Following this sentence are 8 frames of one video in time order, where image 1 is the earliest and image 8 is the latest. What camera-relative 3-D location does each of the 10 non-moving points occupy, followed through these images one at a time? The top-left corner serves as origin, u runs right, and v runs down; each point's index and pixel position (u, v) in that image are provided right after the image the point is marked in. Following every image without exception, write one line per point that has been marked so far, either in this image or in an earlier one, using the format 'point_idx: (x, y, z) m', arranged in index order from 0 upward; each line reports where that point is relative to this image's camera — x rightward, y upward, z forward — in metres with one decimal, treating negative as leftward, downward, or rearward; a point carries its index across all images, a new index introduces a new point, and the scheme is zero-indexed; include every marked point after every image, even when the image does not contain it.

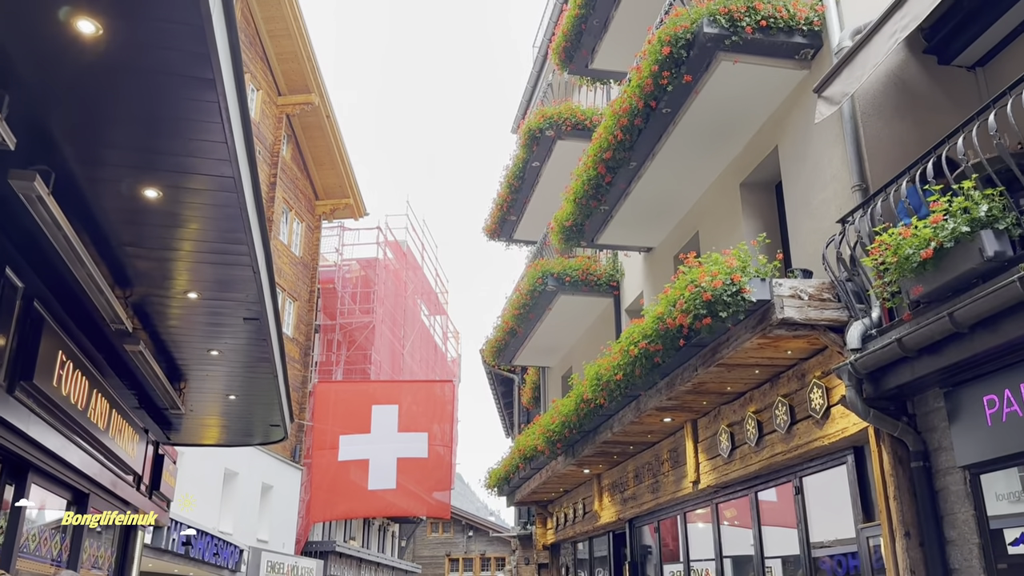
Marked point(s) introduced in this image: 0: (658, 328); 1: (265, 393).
0: (+1.3, -0.4, +7.3) m
1: (-2.0, -0.8, +6.6) m
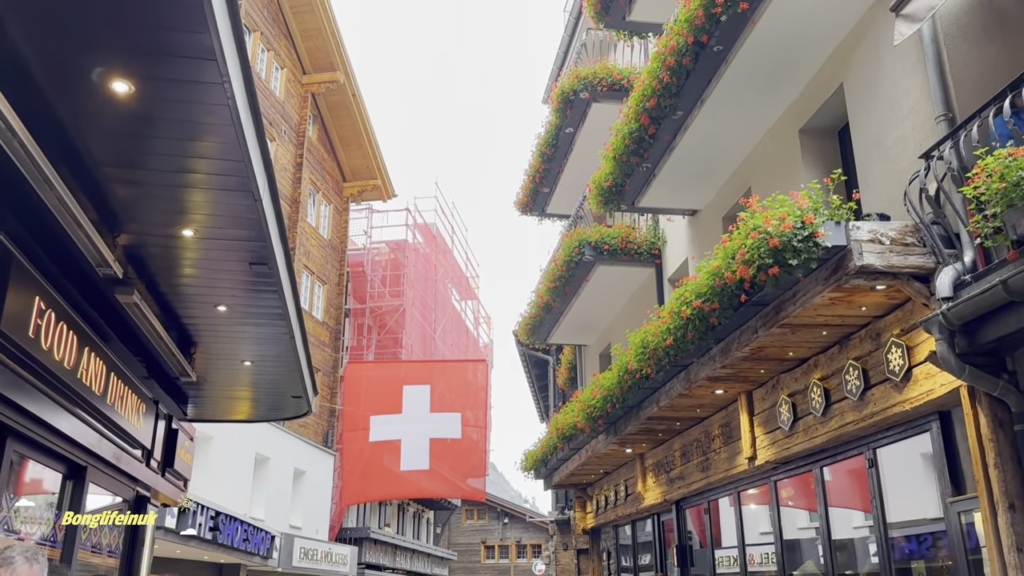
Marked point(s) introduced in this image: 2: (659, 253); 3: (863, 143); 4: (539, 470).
0: (+1.7, 0.0, +6.6) m
1: (-1.7, -0.5, +6.0) m
2: (+2.2, +0.5, +11.9) m
3: (+3.0, +1.3, +7.0) m
4: (+0.5, -3.4, +14.6) m
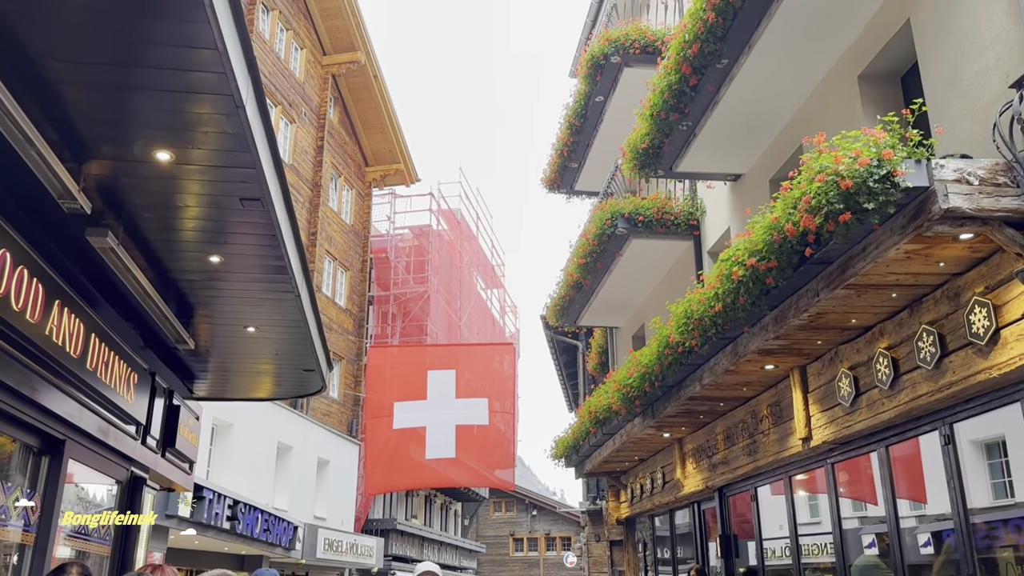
0: (+1.9, +0.3, +5.8) m
1: (-1.5, -0.2, +5.4) m
2: (+2.6, +0.9, +11.1) m
3: (+3.3, +1.6, +6.2) m
4: (+1.0, -3.0, +14.0) m
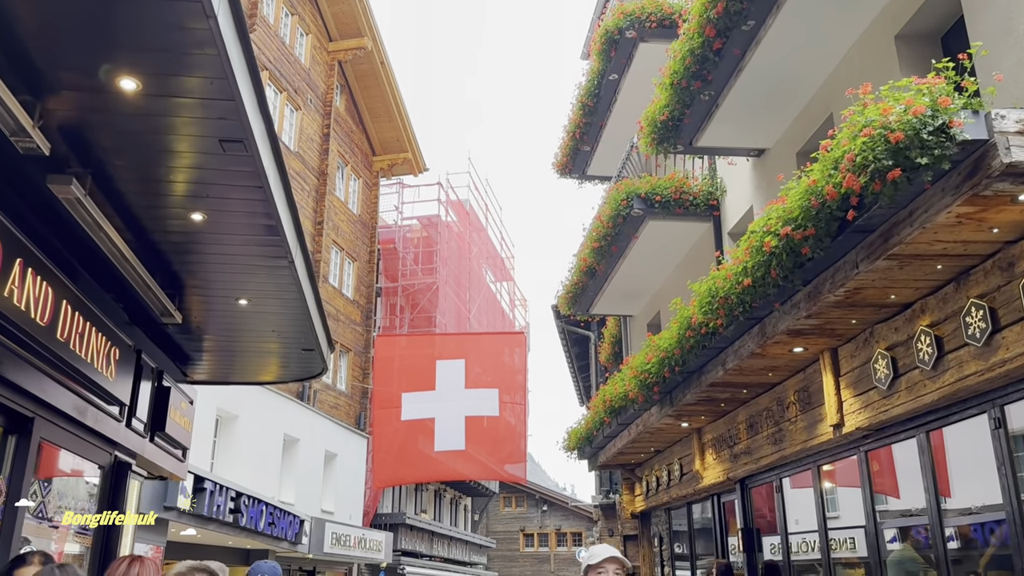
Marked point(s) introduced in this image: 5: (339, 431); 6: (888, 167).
0: (+2.0, +0.6, +5.4) m
1: (-1.4, 0.0, +5.0) m
2: (+2.7, +1.1, +10.6) m
3: (+3.4, +1.8, +5.7) m
4: (+1.2, -2.7, +13.5) m
5: (-4.3, -3.5, +19.6) m
6: (+2.2, +0.7, +4.6) m
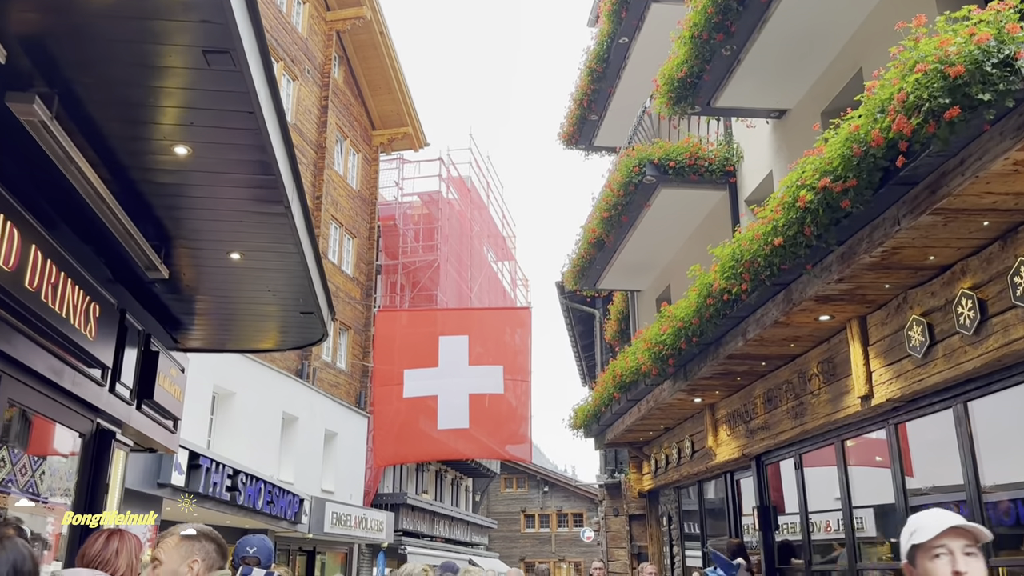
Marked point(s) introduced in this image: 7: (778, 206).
0: (+2.1, +0.8, +4.9) m
1: (-1.3, +0.3, +4.6) m
2: (+2.8, +1.5, +10.2) m
3: (+3.5, +2.1, +5.3) m
4: (+1.3, -2.3, +13.2) m
5: (-4.2, -2.9, +19.3) m
6: (+2.3, +1.0, +4.2) m
7: (+2.0, +0.6, +5.9) m
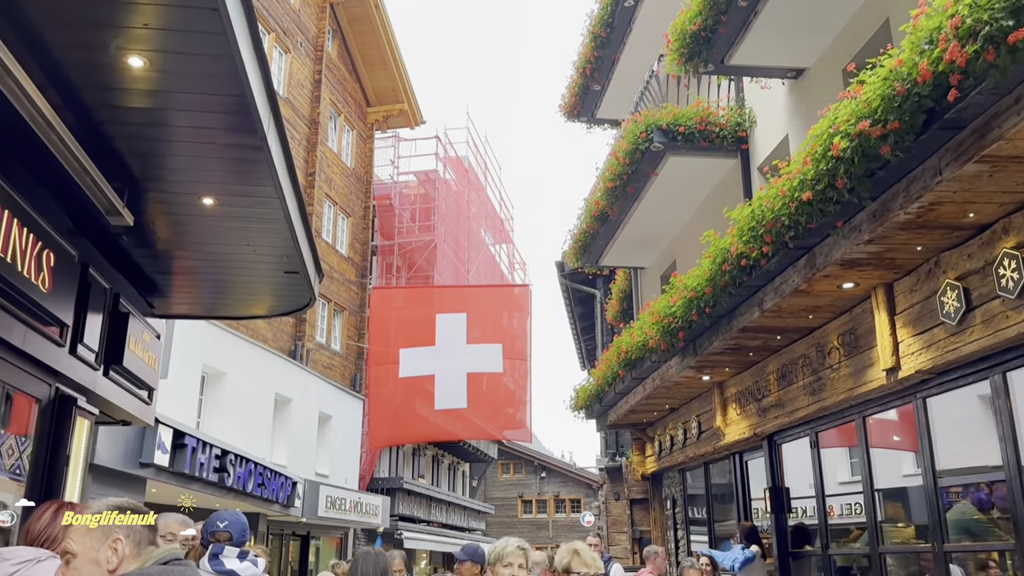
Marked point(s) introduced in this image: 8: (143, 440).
0: (+2.1, +1.1, +4.5) m
1: (-1.3, +0.5, +4.1) m
2: (+2.8, +1.8, +9.7) m
3: (+3.5, +2.4, +4.8) m
4: (+1.3, -1.9, +12.7) m
5: (-4.2, -2.4, +18.8) m
6: (+2.3, +1.2, +3.7) m
7: (+2.0, +0.9, +5.4) m
8: (-4.2, -1.7, +9.0) m
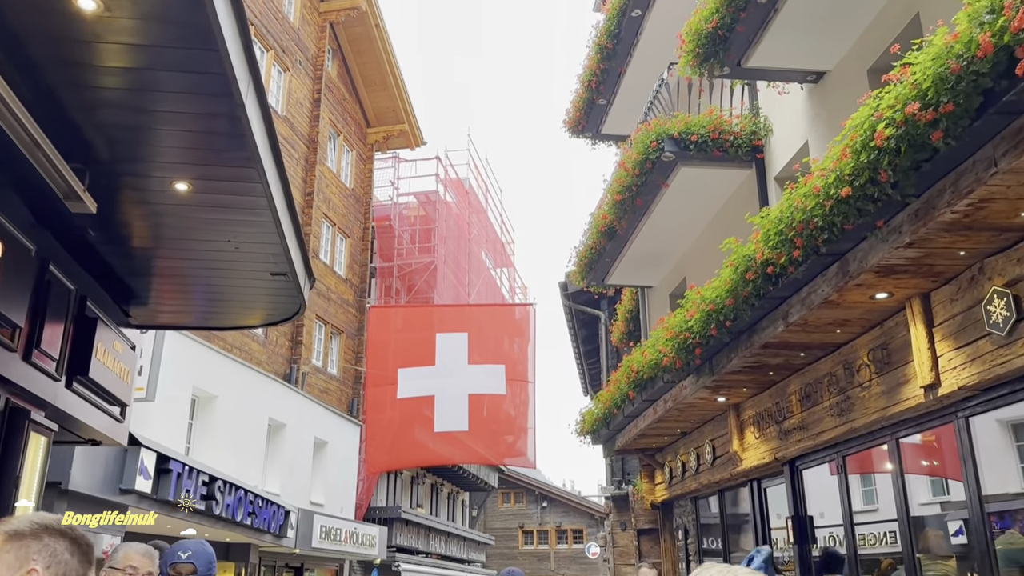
0: (+2.2, +1.1, +4.0) m
1: (-1.2, +0.5, +3.6) m
2: (+2.9, +1.6, +9.3) m
3: (+3.6, +2.3, +4.4) m
4: (+1.3, -2.2, +12.2) m
5: (-4.2, -2.9, +18.2) m
6: (+2.4, +1.2, +3.3) m
7: (+2.0, +0.8, +5.0) m
8: (-4.1, -1.9, +8.4) m
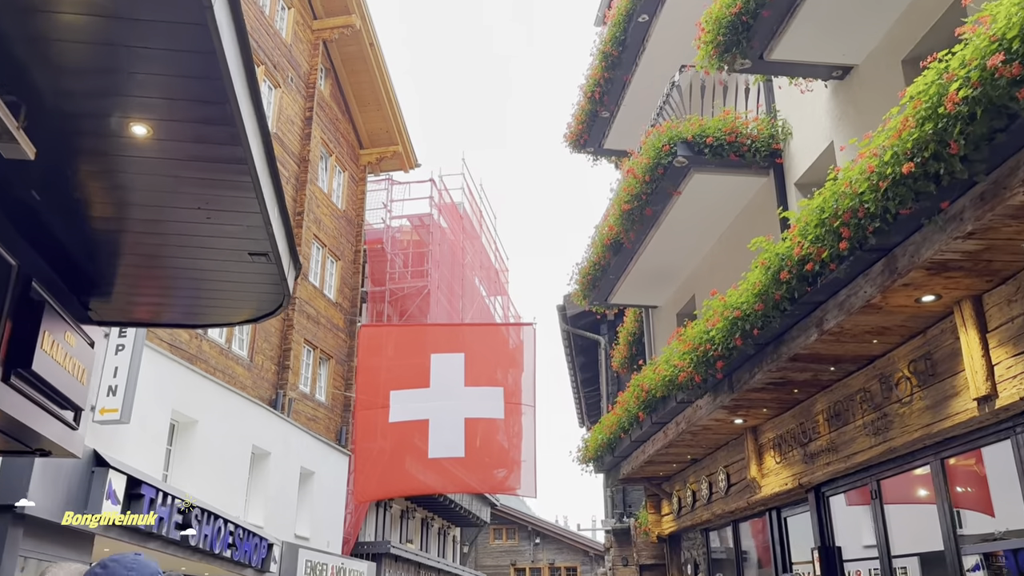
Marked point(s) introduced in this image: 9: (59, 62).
0: (+2.3, +1.2, +3.5) m
1: (-1.1, +0.7, +3.0) m
2: (+2.9, +1.5, +8.8) m
3: (+3.7, +2.4, +3.9) m
4: (+1.3, -2.5, +11.5) m
5: (-4.3, -3.4, +17.4) m
6: (+2.5, +1.4, +2.8) m
7: (+2.1, +0.9, +4.4) m
8: (-4.1, -1.9, +7.7) m
9: (-1.6, +0.8, +2.9) m
